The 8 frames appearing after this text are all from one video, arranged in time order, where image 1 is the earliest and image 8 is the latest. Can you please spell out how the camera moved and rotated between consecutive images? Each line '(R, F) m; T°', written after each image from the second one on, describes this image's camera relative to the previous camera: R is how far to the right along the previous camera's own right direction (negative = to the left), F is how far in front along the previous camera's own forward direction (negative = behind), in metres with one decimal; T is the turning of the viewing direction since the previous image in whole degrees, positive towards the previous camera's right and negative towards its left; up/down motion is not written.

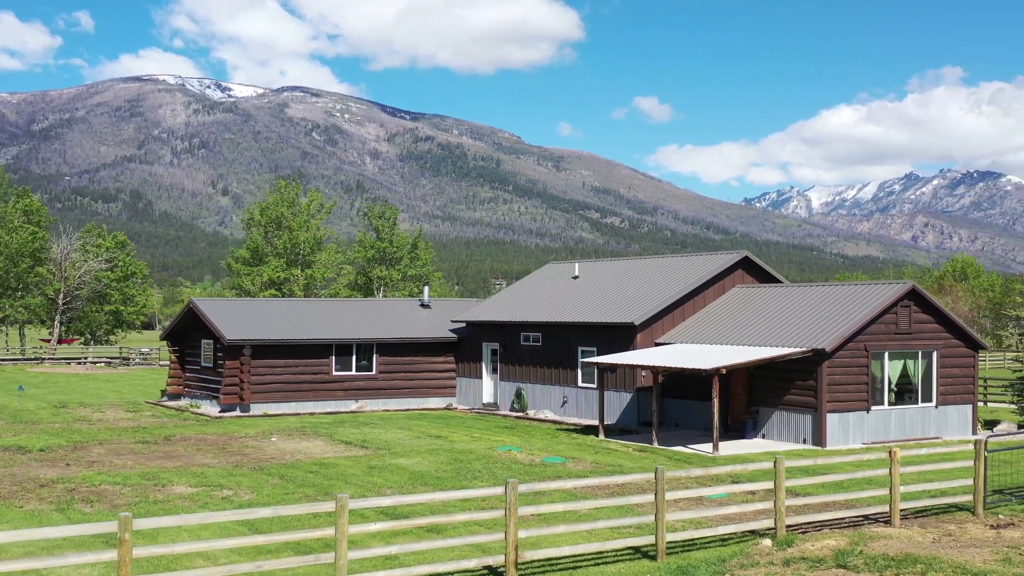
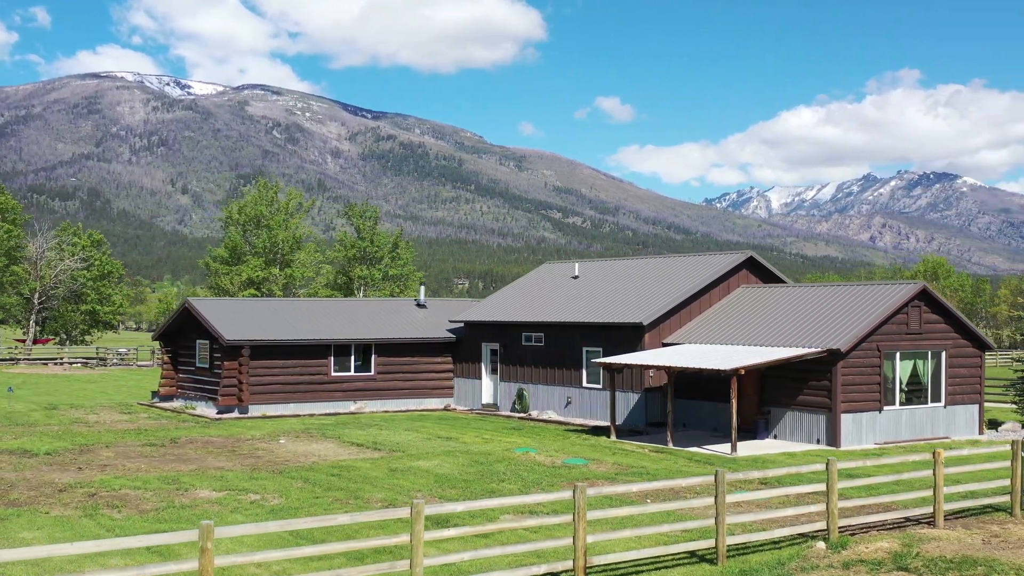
(-0.9, +0.2) m; +2°
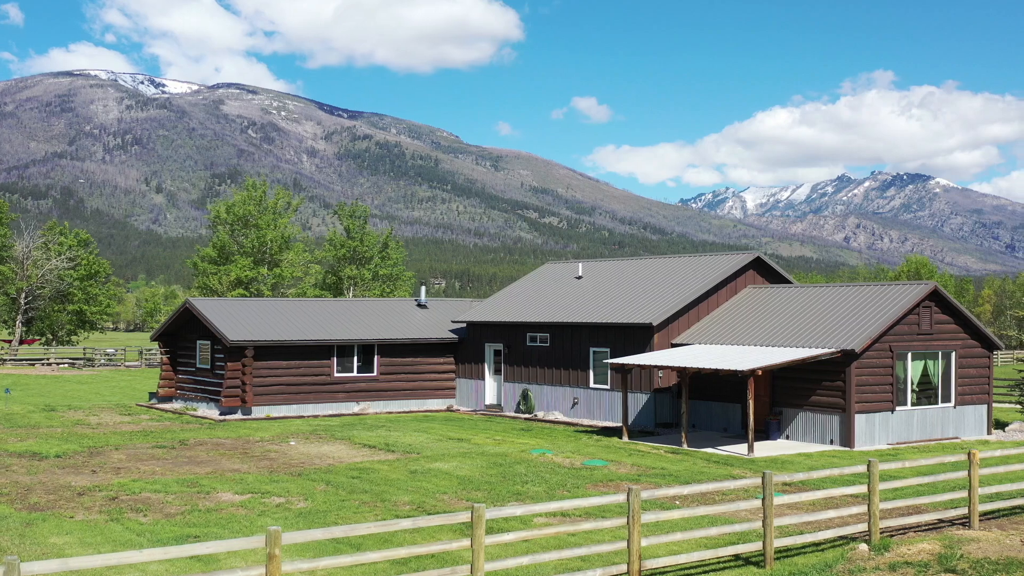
(-0.7, +0.1) m; +1°
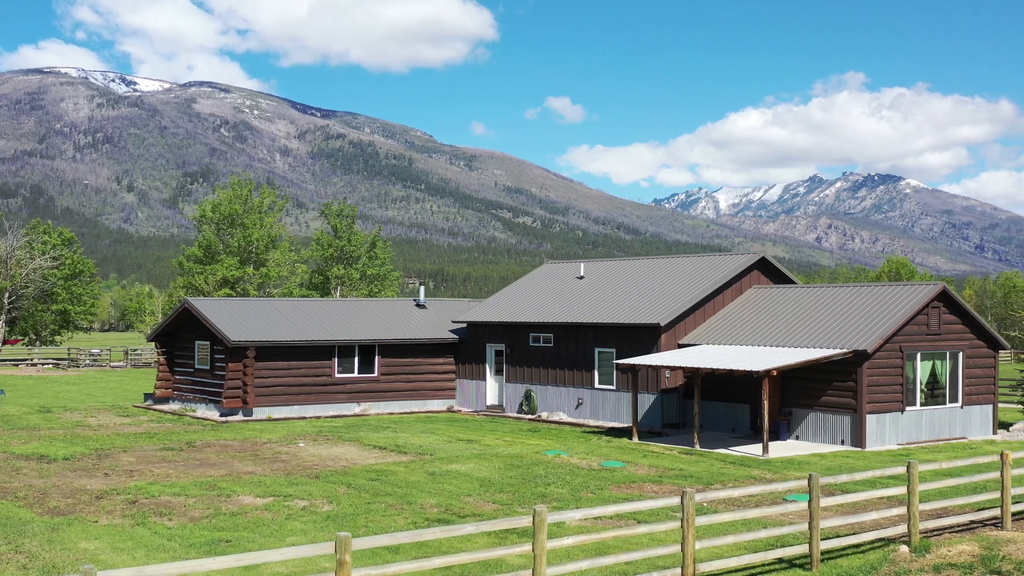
(-0.7, +0.1) m; +1°
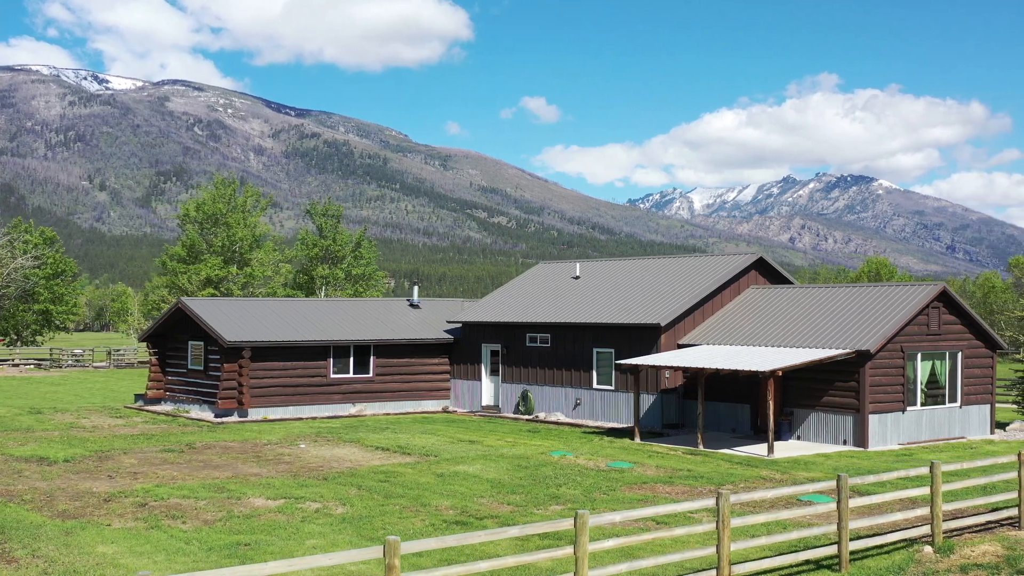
(-0.5, +0.1) m; +1°
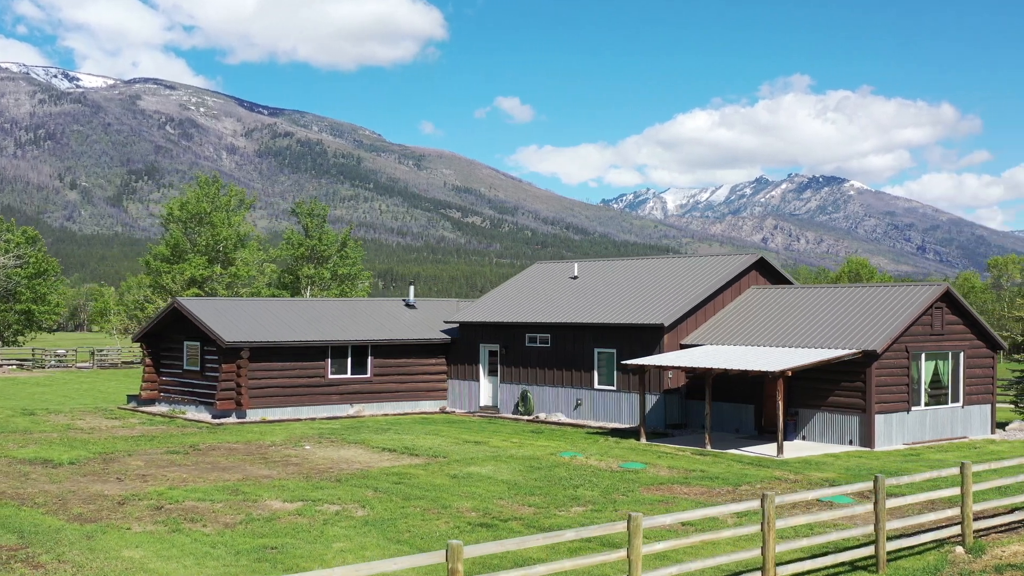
(-0.6, +0.1) m; +1°
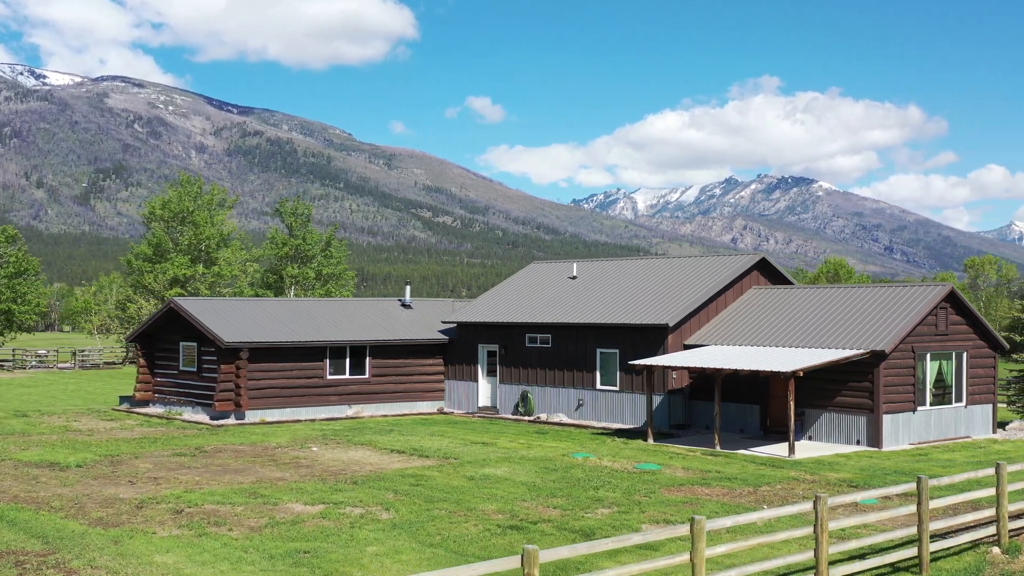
(-0.7, +0.1) m; +1°
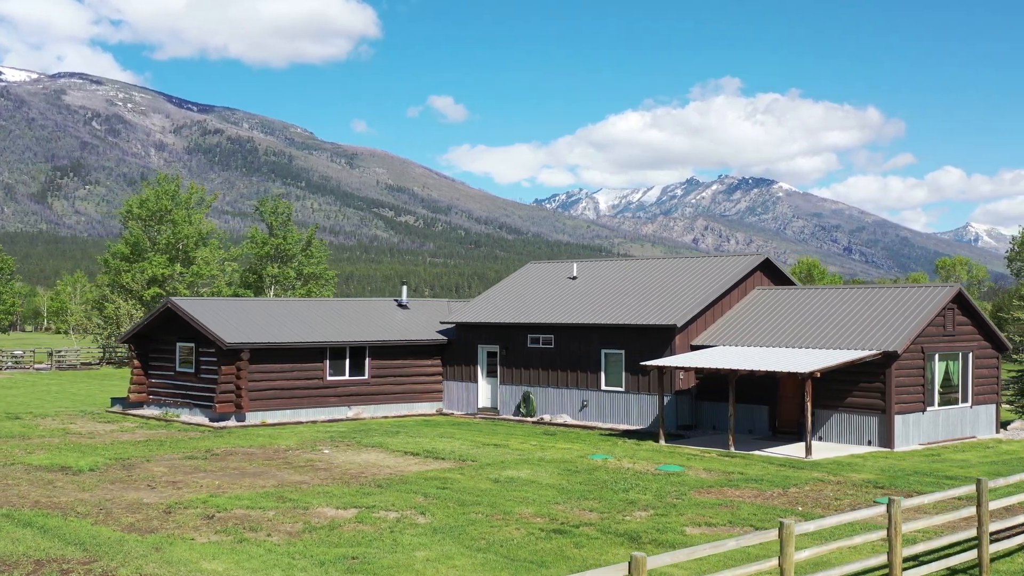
(-0.9, +0.2) m; +2°
